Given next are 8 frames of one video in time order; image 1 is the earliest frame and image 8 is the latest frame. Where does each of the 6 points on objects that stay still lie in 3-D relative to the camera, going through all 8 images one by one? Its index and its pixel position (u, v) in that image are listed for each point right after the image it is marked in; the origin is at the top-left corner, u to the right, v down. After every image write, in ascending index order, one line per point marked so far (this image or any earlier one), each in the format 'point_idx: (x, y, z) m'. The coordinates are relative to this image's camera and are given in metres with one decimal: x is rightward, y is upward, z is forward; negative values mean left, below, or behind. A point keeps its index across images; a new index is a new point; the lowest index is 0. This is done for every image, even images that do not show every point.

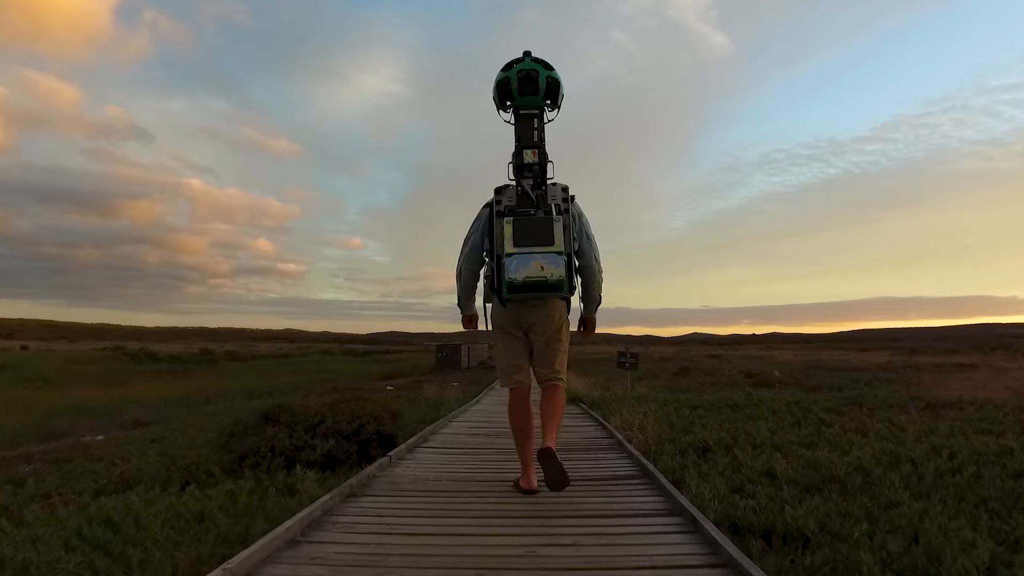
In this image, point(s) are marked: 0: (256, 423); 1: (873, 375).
0: (-3.2, -1.7, +7.6) m
1: (+9.8, -2.4, +16.9) m
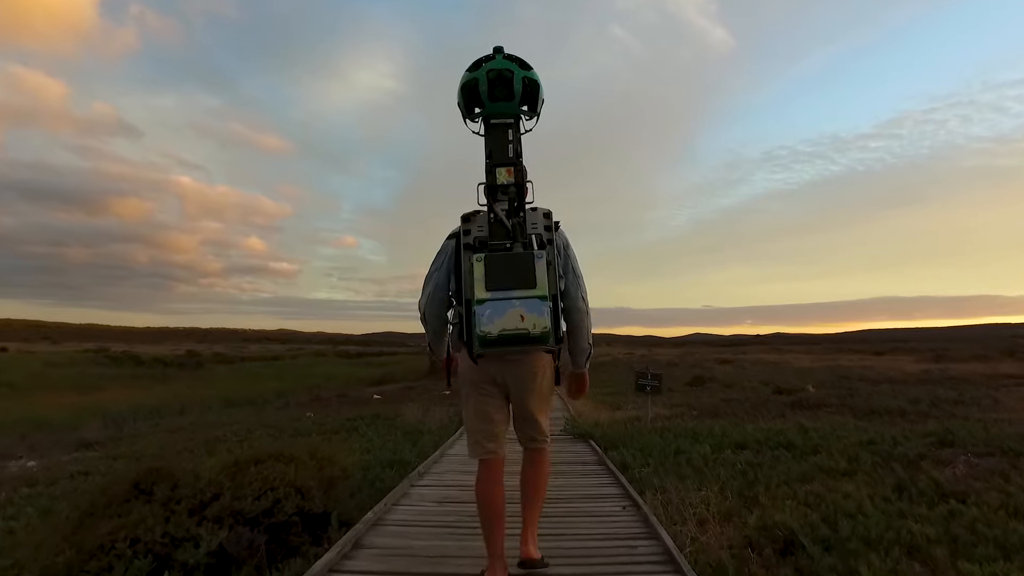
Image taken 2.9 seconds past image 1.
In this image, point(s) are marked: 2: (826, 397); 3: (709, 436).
0: (-3.3, -1.8, +5.2) m
1: (+9.7, -2.4, +14.5) m
2: (+7.1, -2.5, +14.1) m
3: (+3.0, -2.2, +9.4) m
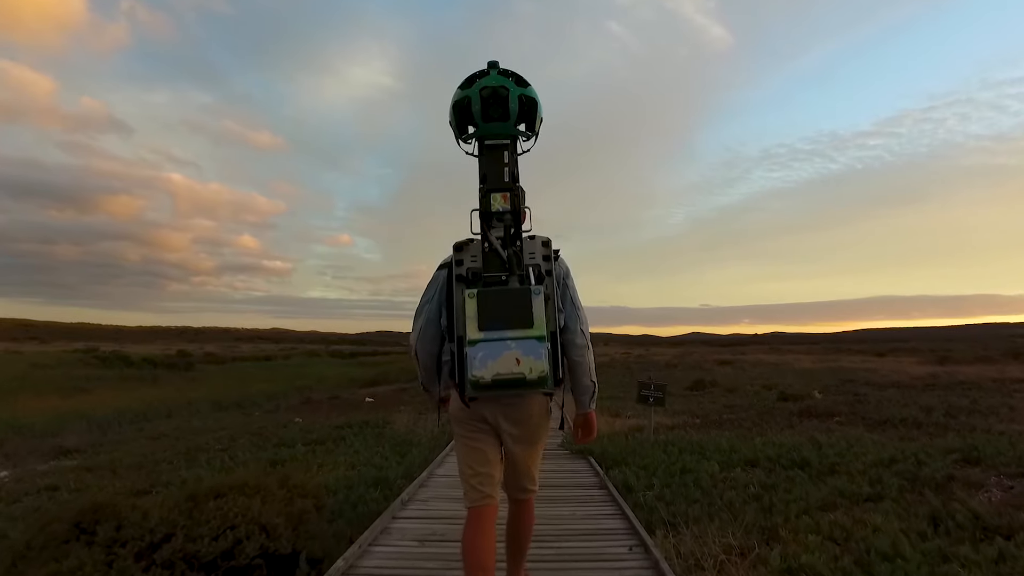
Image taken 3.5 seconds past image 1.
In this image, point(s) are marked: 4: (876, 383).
0: (-3.3, -1.9, +4.6) m
1: (+9.6, -2.5, +13.9) m
2: (+7.0, -2.6, +13.5) m
3: (+2.9, -2.3, +8.8) m
4: (+11.7, -3.1, +20.0) m
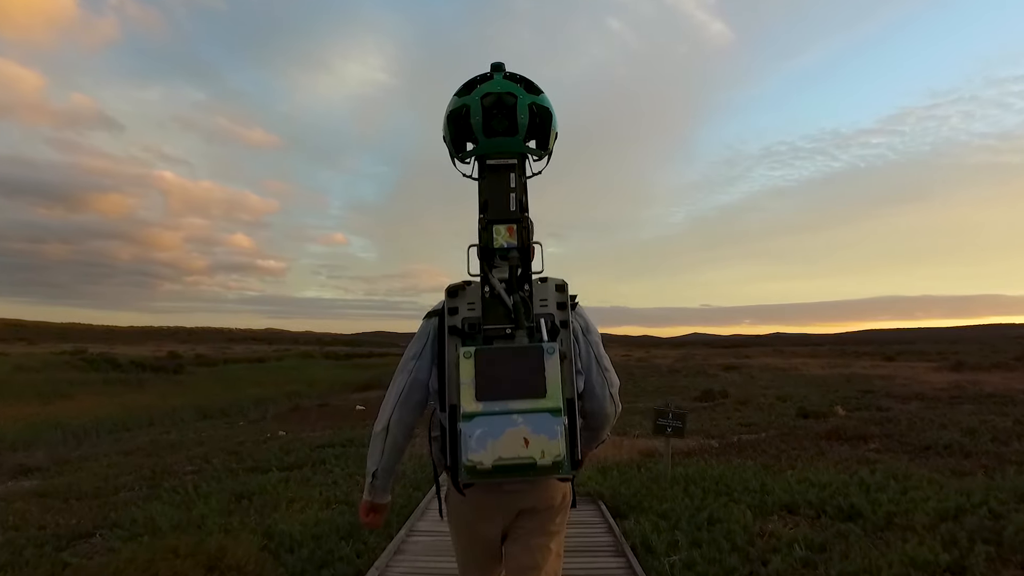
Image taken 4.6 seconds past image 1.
0: (-3.4, -2.0, +3.3) m
1: (+9.5, -2.7, +12.7) m
2: (+7.0, -2.8, +12.3) m
3: (+2.8, -2.5, +7.6) m
4: (+11.6, -3.3, +18.8) m
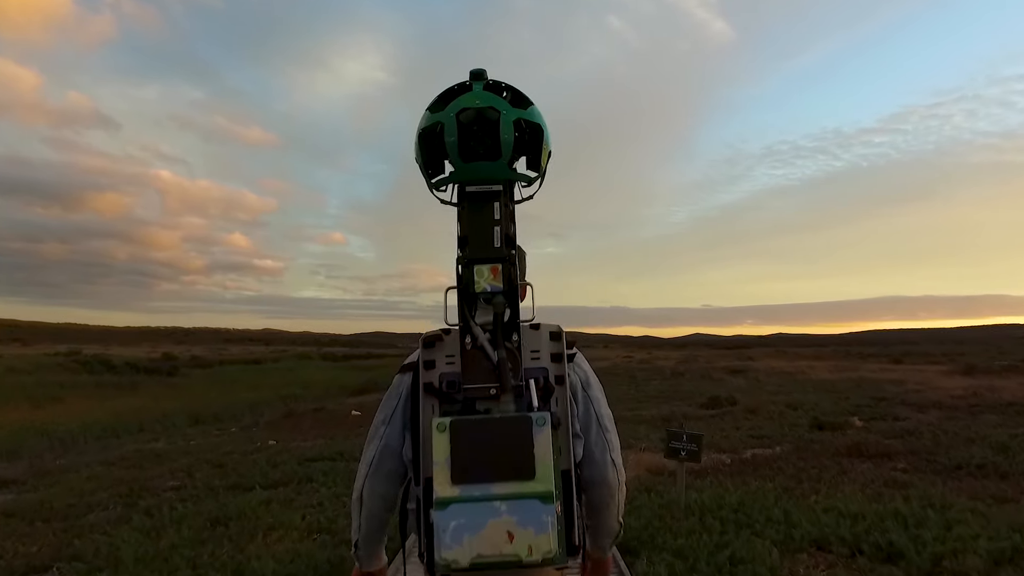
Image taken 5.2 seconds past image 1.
0: (-3.4, -2.2, +2.6) m
1: (+9.5, -2.8, +12.0) m
2: (+6.9, -2.9, +11.6) m
3: (+2.8, -2.6, +6.9) m
4: (+11.6, -3.4, +18.1) m
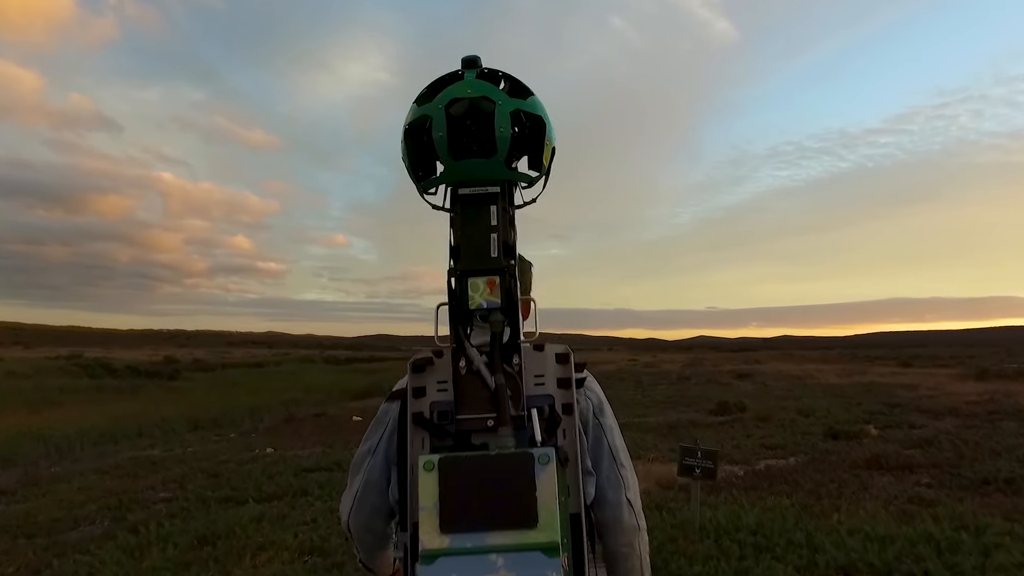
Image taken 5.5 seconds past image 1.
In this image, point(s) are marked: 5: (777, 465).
0: (-3.4, -2.2, +2.2) m
1: (+9.6, -2.8, +11.5) m
2: (+7.0, -2.9, +11.1) m
3: (+2.9, -2.7, +6.4) m
4: (+11.7, -3.4, +17.6) m
5: (+4.7, -3.1, +10.9) m
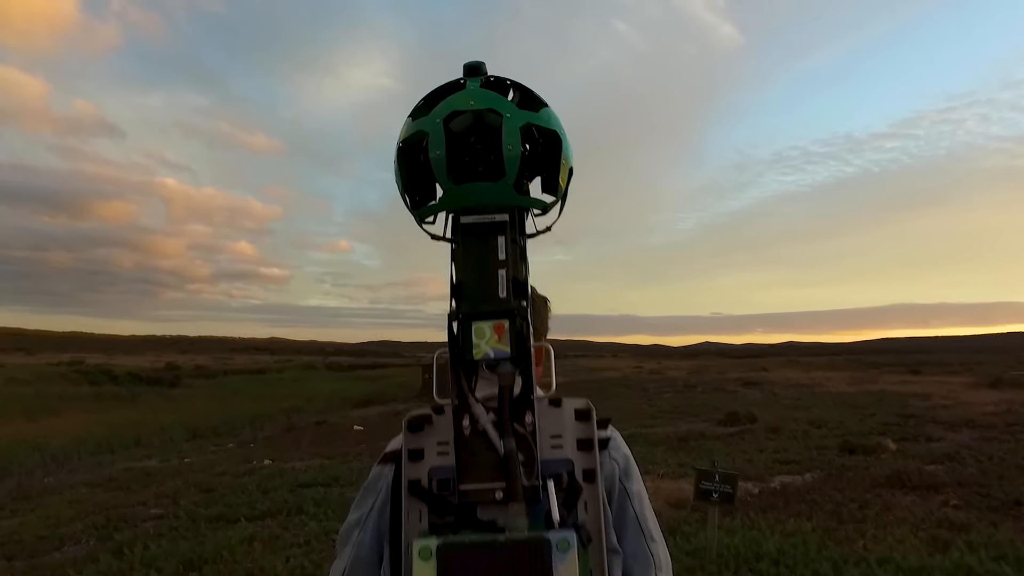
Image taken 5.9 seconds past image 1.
0: (-3.4, -2.3, +1.8) m
1: (+9.6, -3.0, +11.0) m
2: (+7.1, -3.1, +10.6) m
3: (+2.9, -2.8, +5.9) m
4: (+11.8, -3.6, +17.0) m
5: (+4.8, -3.3, +10.5) m
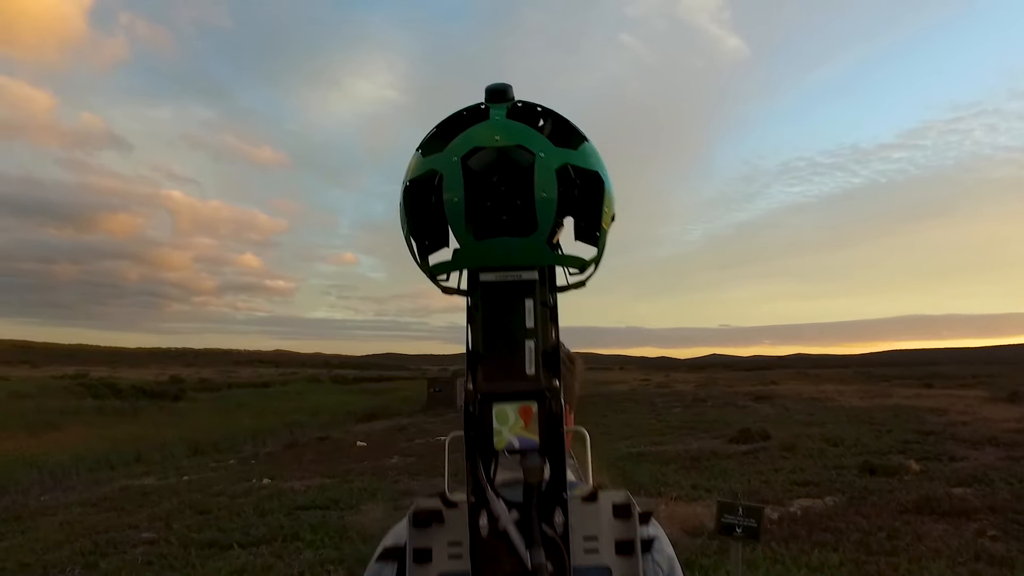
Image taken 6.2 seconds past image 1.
0: (-3.3, -2.4, +1.3) m
1: (+9.7, -3.2, +10.5) m
2: (+7.2, -3.3, +10.1) m
3: (+2.9, -2.9, +5.5) m
4: (+12.0, -4.0, +16.4) m
5: (+4.8, -3.5, +9.9) m
